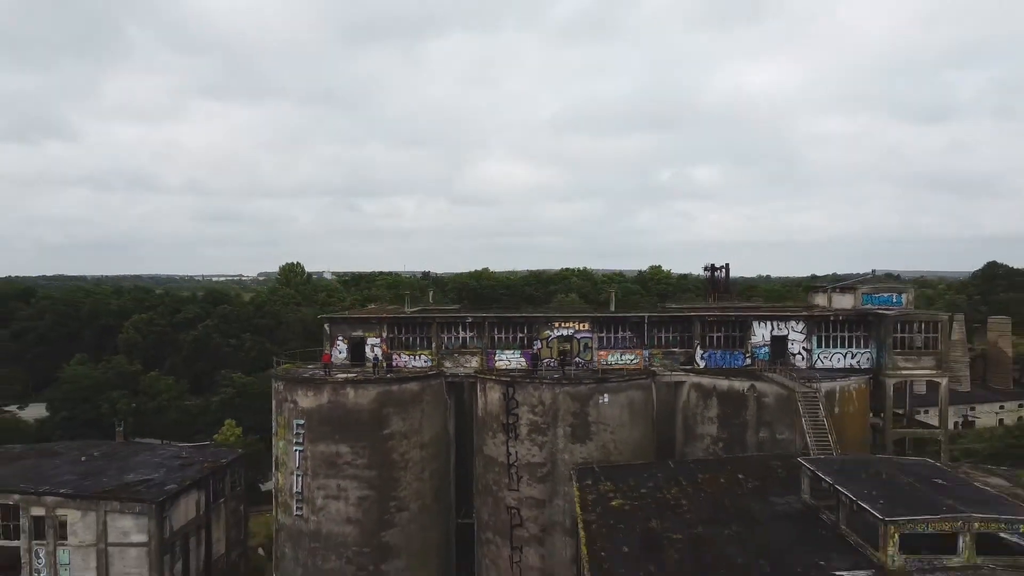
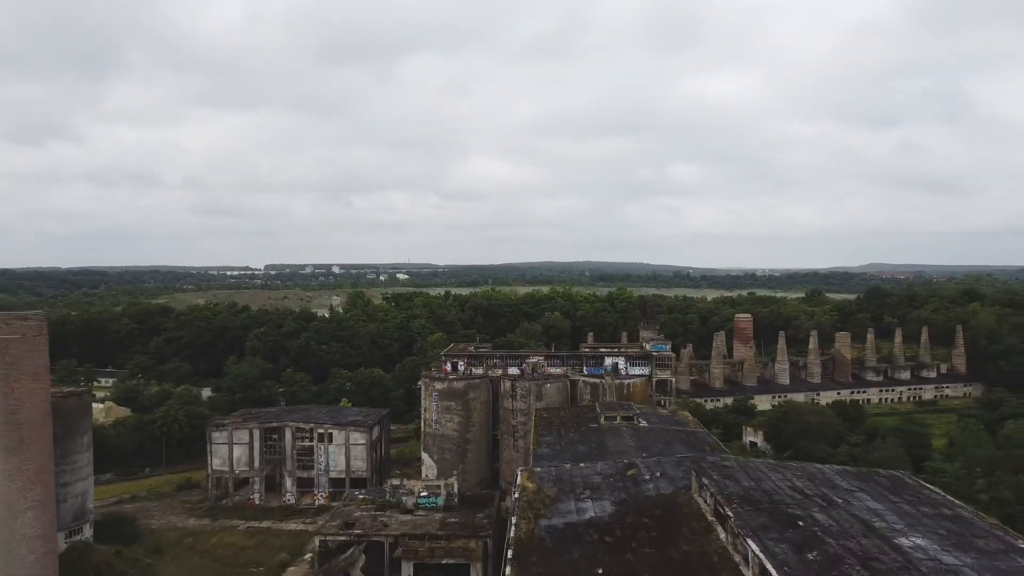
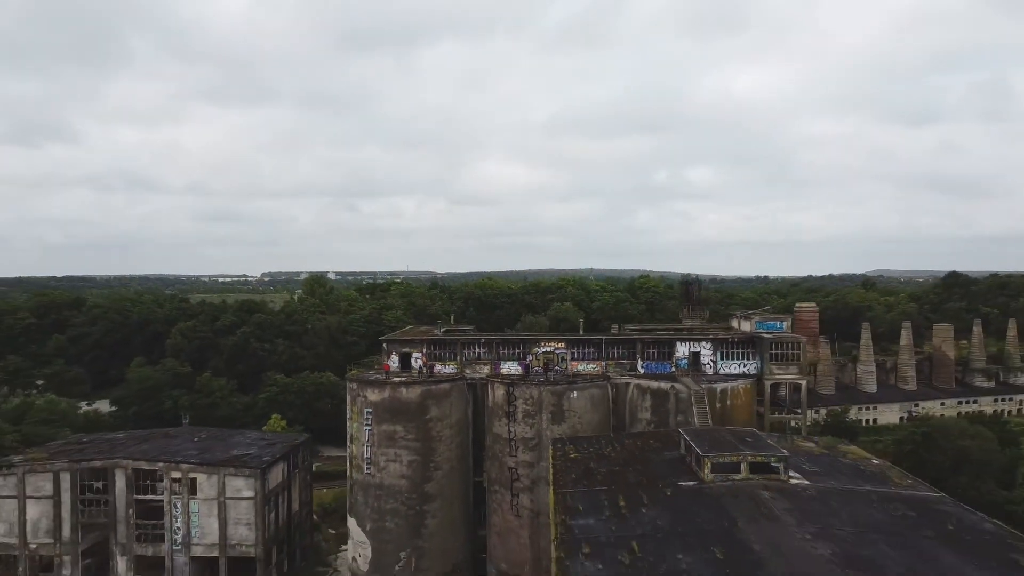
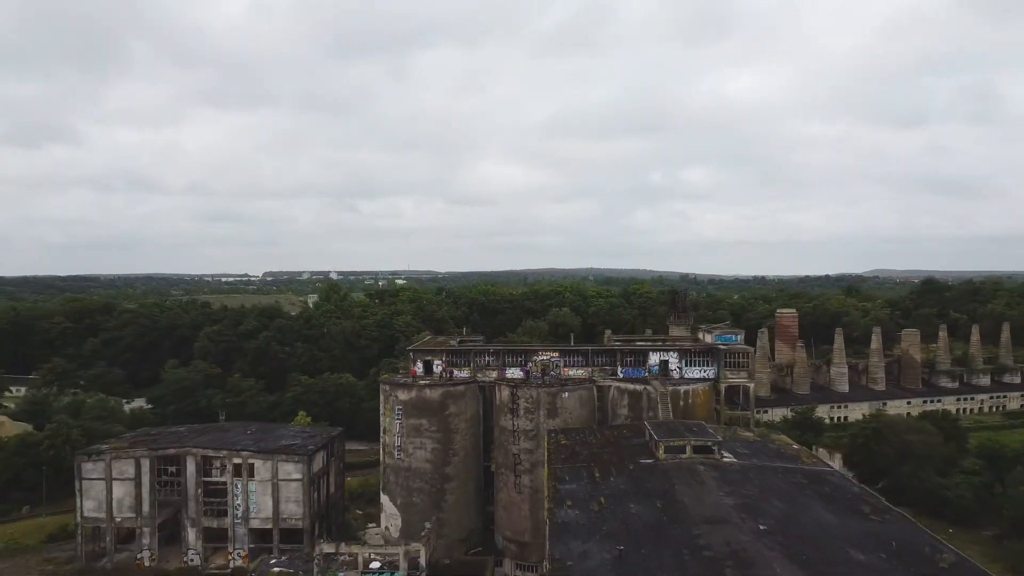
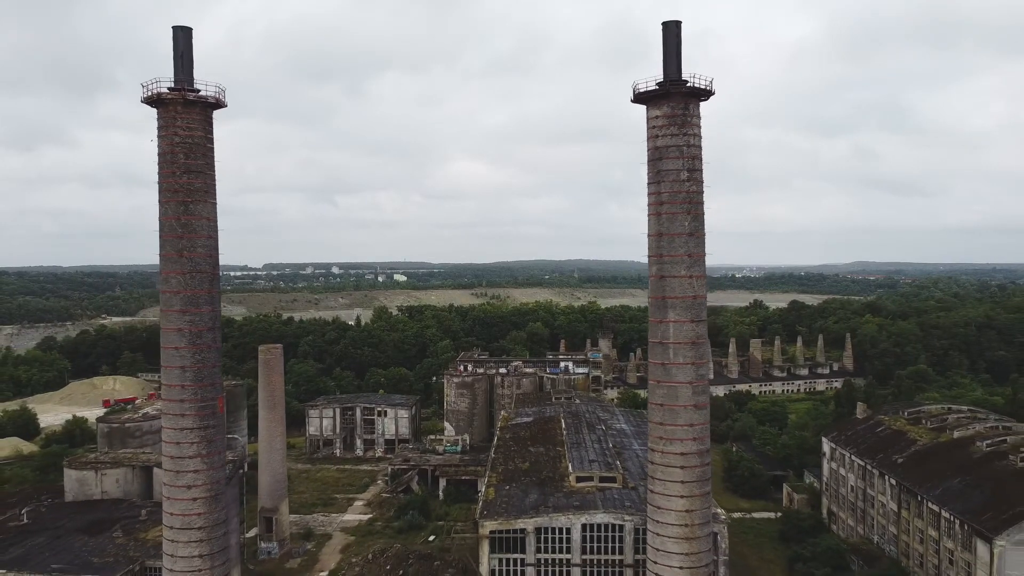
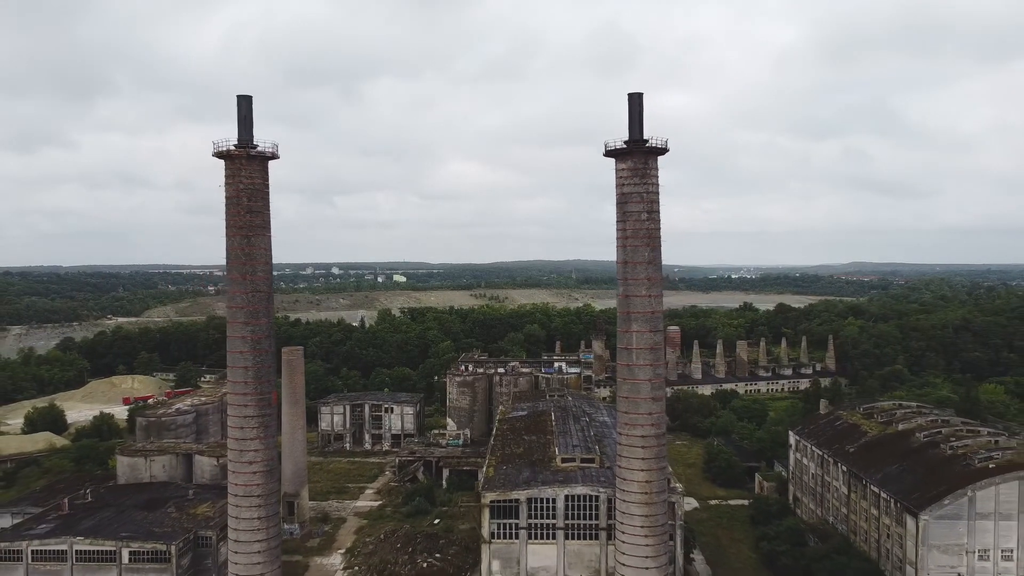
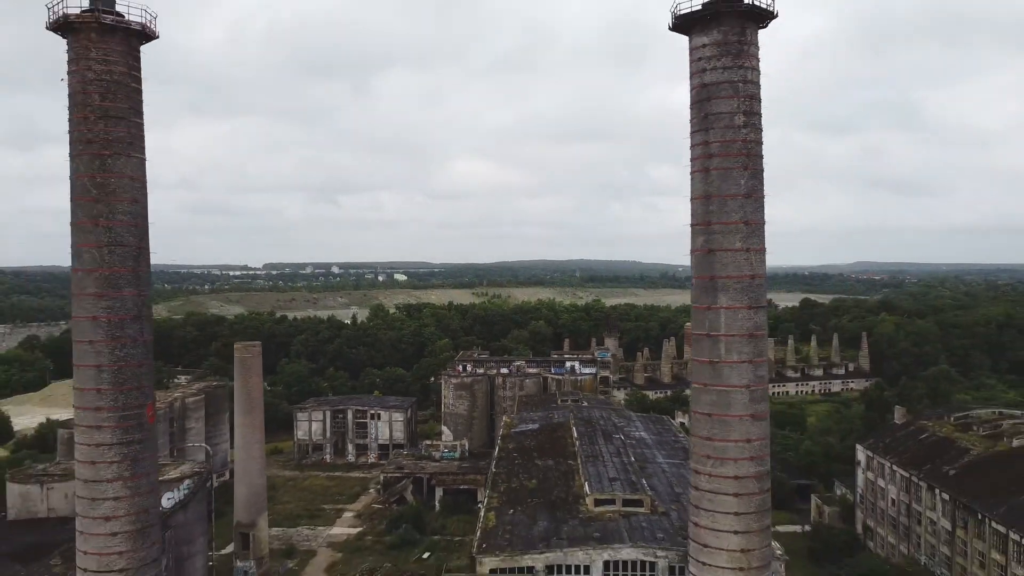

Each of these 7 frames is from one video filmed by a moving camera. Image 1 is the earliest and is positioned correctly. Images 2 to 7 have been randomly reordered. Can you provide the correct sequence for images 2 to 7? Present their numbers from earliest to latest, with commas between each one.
3, 4, 2, 7, 5, 6
